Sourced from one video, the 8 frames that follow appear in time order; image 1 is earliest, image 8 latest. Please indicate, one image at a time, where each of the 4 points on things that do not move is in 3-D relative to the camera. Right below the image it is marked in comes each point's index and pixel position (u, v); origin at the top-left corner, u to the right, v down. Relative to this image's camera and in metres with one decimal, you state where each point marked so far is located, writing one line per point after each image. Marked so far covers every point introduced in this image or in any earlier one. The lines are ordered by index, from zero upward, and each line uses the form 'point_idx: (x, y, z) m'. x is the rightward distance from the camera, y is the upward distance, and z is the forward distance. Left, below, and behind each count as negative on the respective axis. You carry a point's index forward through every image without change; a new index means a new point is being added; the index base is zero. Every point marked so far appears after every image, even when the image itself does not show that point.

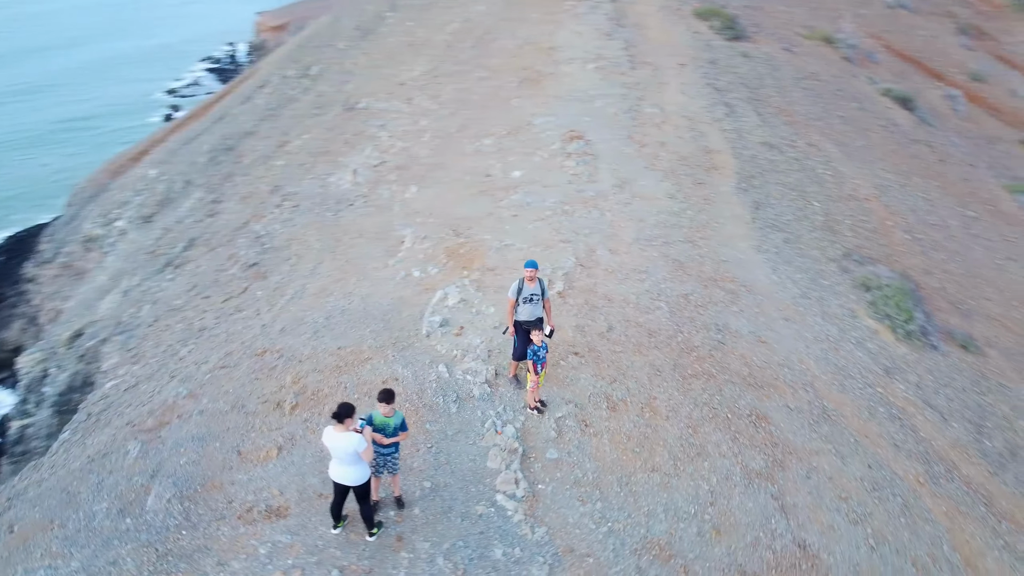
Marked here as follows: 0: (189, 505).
0: (-2.3, -1.6, +5.8) m
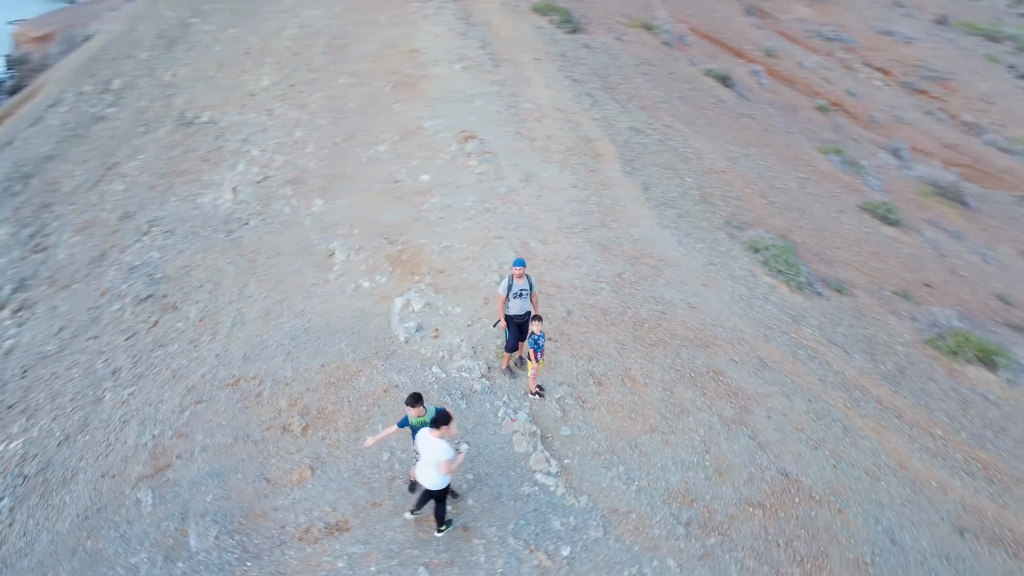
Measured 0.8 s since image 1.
0: (-1.9, -1.8, +5.9) m
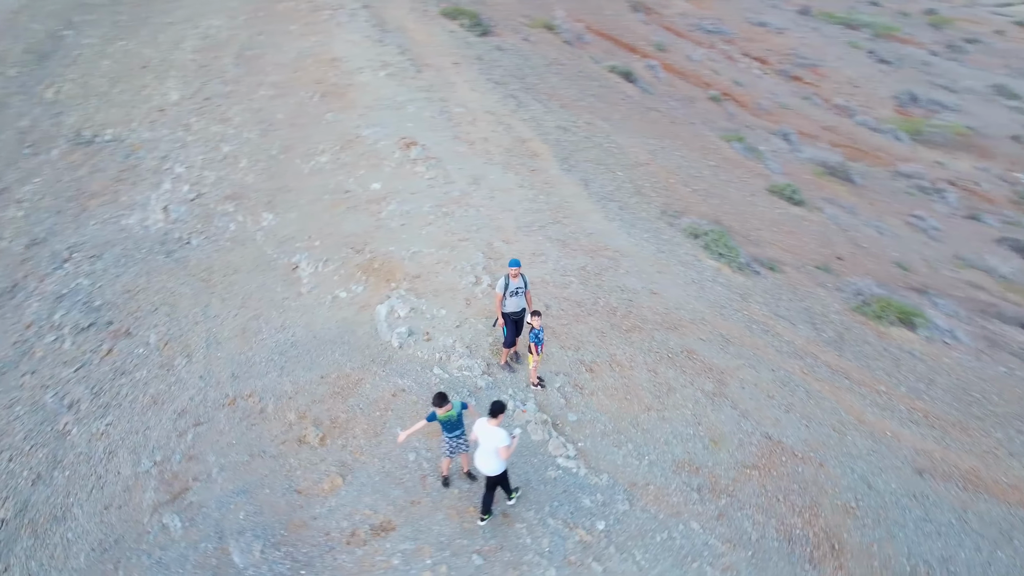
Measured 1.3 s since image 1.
0: (-1.6, -1.9, +6.0) m
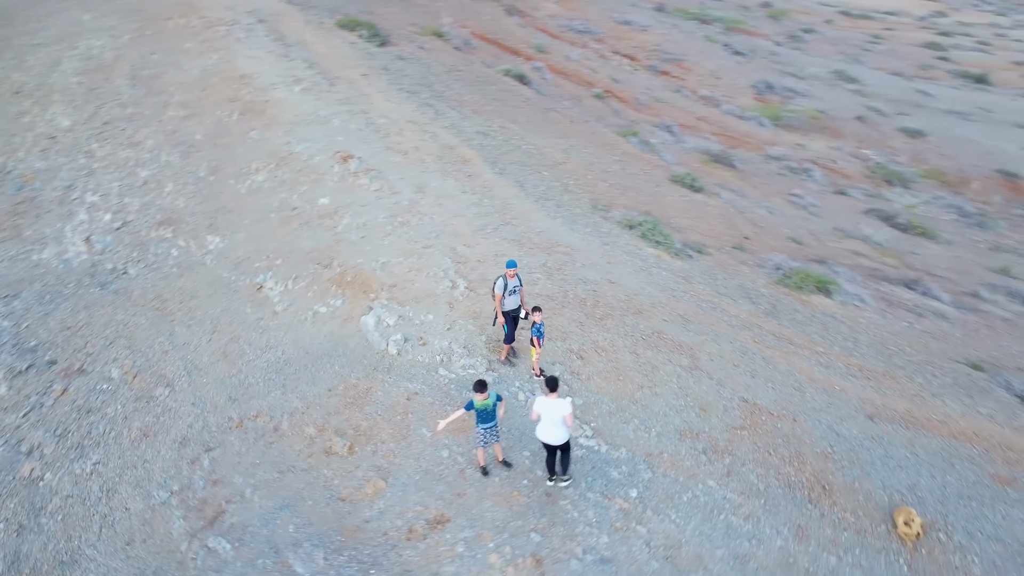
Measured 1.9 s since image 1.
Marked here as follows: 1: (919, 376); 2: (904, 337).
0: (-1.2, -2.0, +6.2) m
1: (+5.3, -1.2, +10.6) m
2: (+5.9, -0.7, +12.1) m
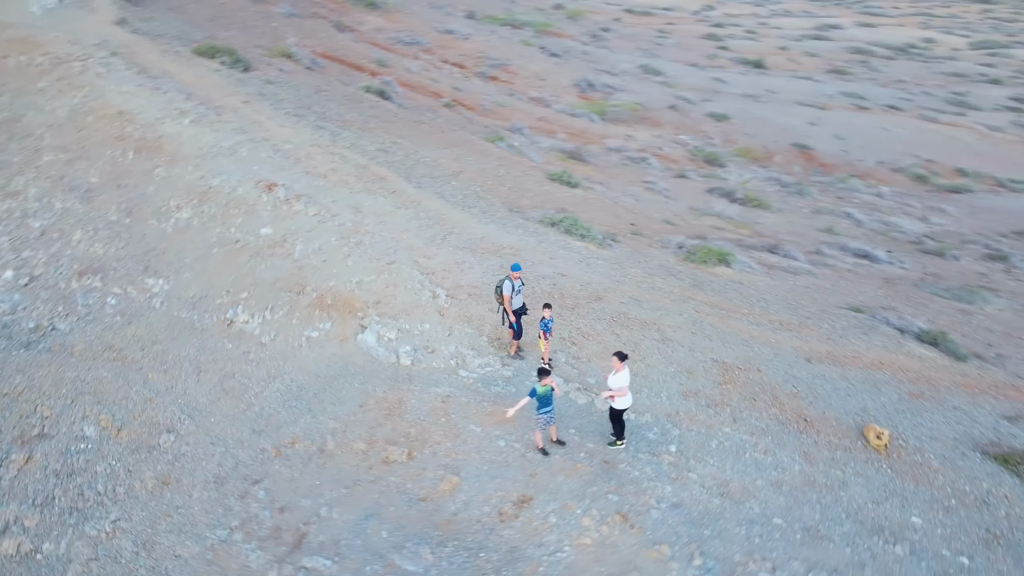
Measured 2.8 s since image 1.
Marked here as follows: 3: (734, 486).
0: (-0.5, -2.1, +6.8) m
1: (+4.8, -0.5, +12.5) m
2: (+4.9, -0.1, +14.1) m
3: (+2.0, -1.8, +7.4) m
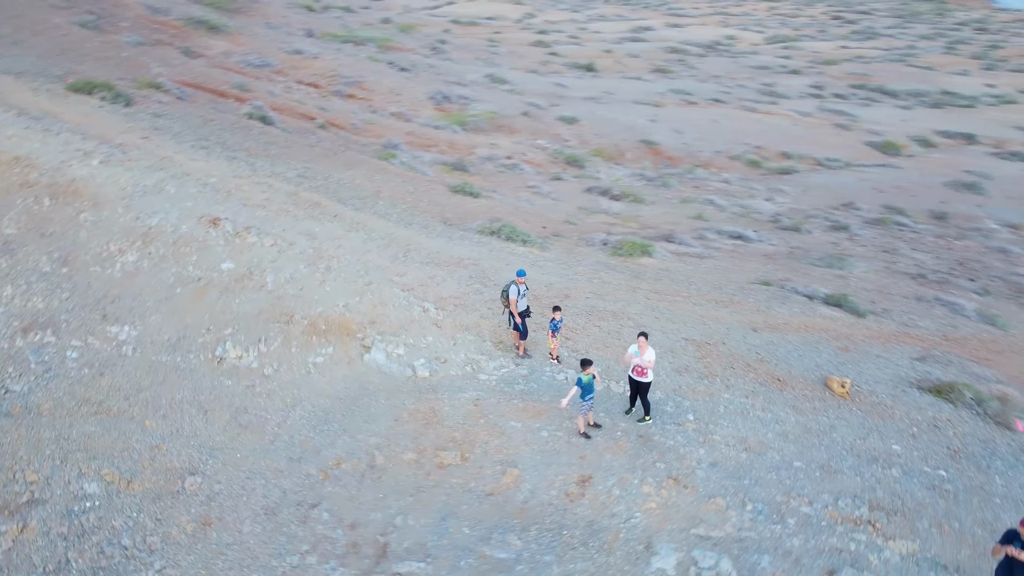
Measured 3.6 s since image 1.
0: (+0.2, -2.2, +7.4) m
1: (+4.1, -0.2, +14.1) m
2: (+3.8, +0.3, +15.6) m
3: (+2.5, -1.6, +8.5) m
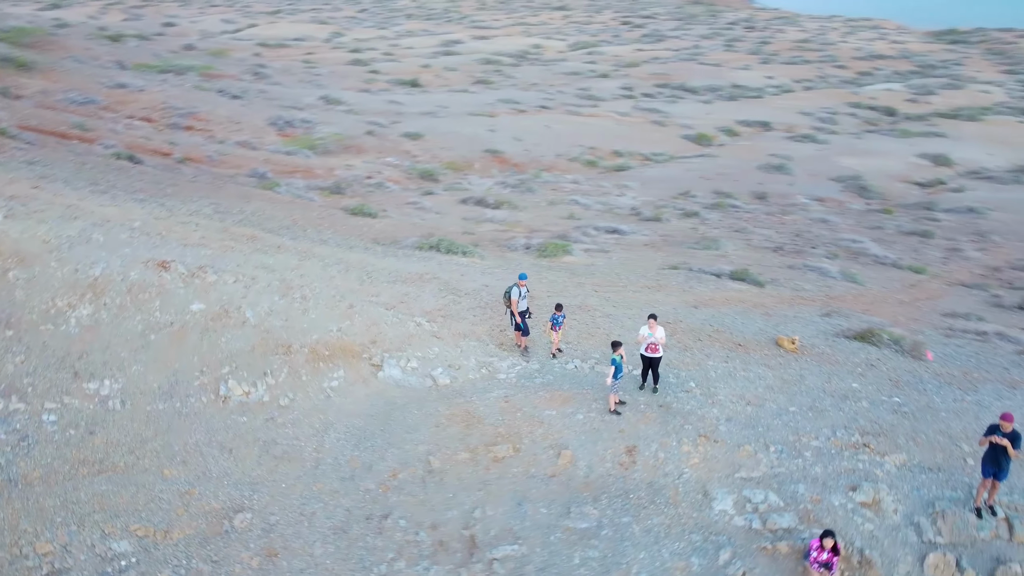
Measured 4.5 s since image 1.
0: (+0.9, -2.1, +8.3) m
1: (+3.0, +0.1, +15.6) m
2: (+2.4, +0.5, +17.1) m
3: (+2.9, -1.3, +9.9) m
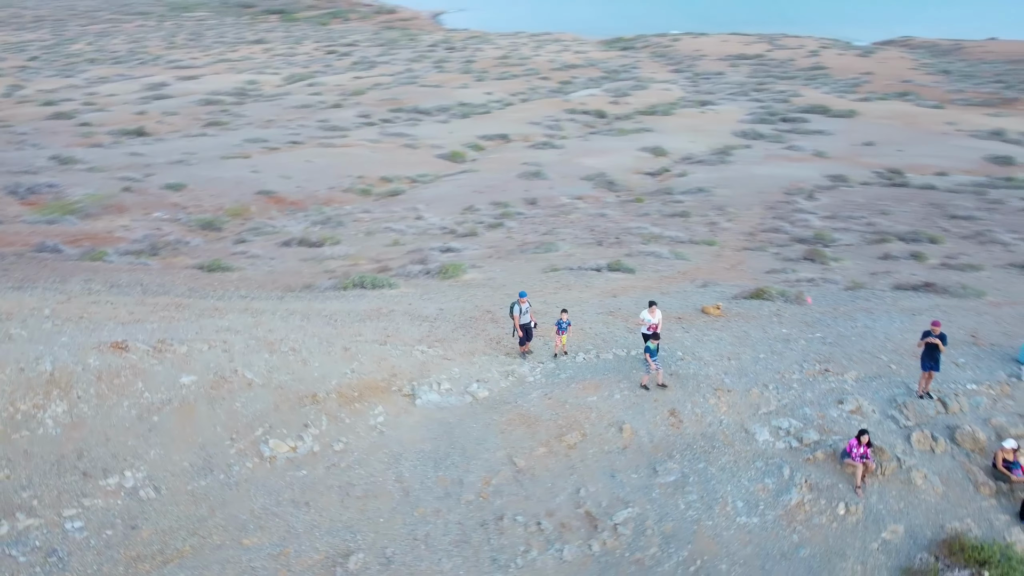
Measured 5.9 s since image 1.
0: (+2.0, -2.0, +9.9) m
1: (+1.2, +0.1, +17.5) m
2: (0.0, +0.3, +18.7) m
3: (+3.2, -1.0, +12.0) m
